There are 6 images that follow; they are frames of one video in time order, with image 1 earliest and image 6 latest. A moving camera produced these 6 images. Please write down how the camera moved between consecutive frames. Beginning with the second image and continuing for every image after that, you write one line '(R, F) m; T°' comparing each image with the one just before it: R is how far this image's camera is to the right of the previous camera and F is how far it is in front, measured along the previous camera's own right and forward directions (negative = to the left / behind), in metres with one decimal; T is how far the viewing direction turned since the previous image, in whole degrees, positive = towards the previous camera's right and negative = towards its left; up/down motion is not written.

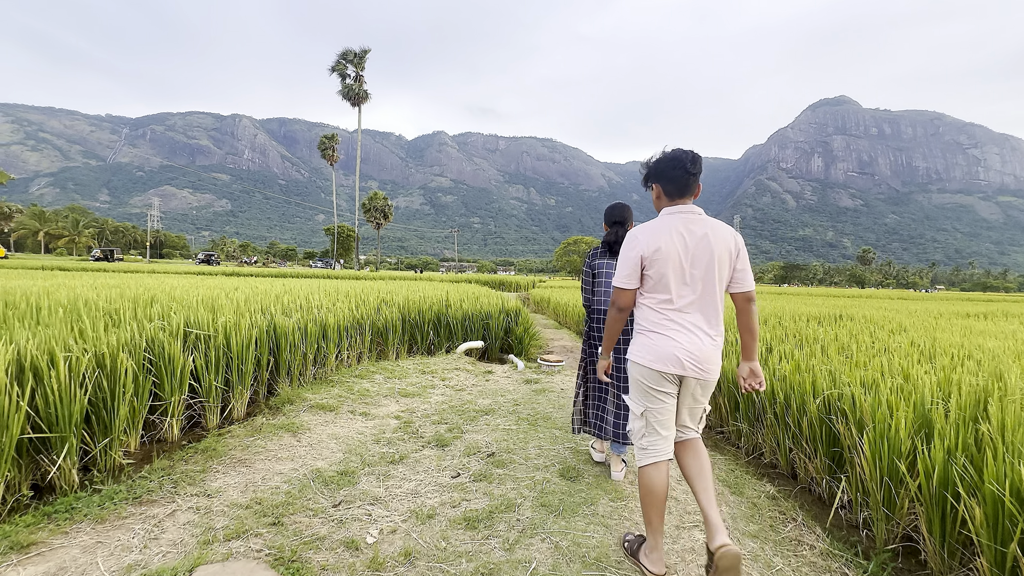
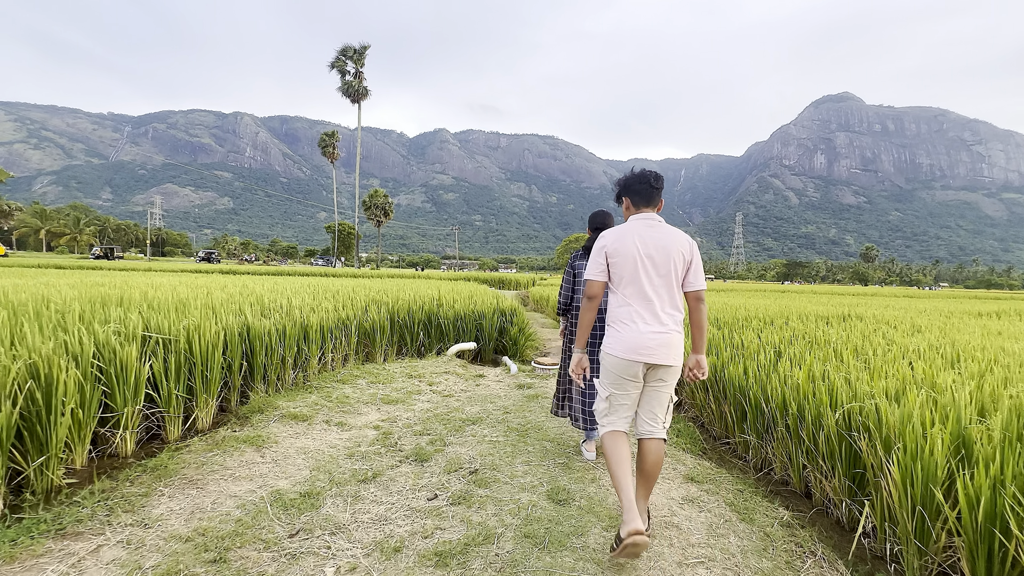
(+0.1, +0.2) m; 0°
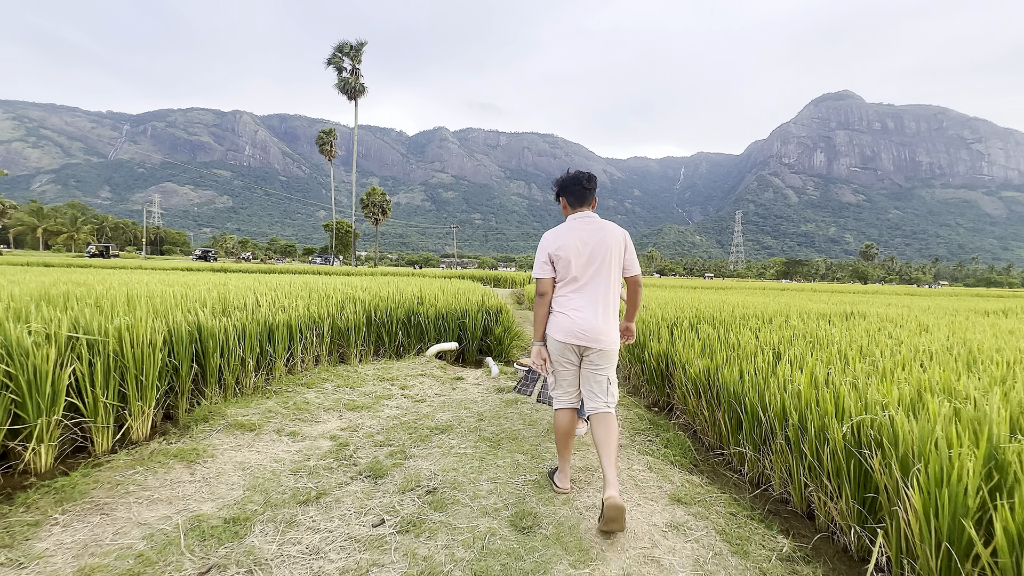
(+0.2, +0.3) m; 0°
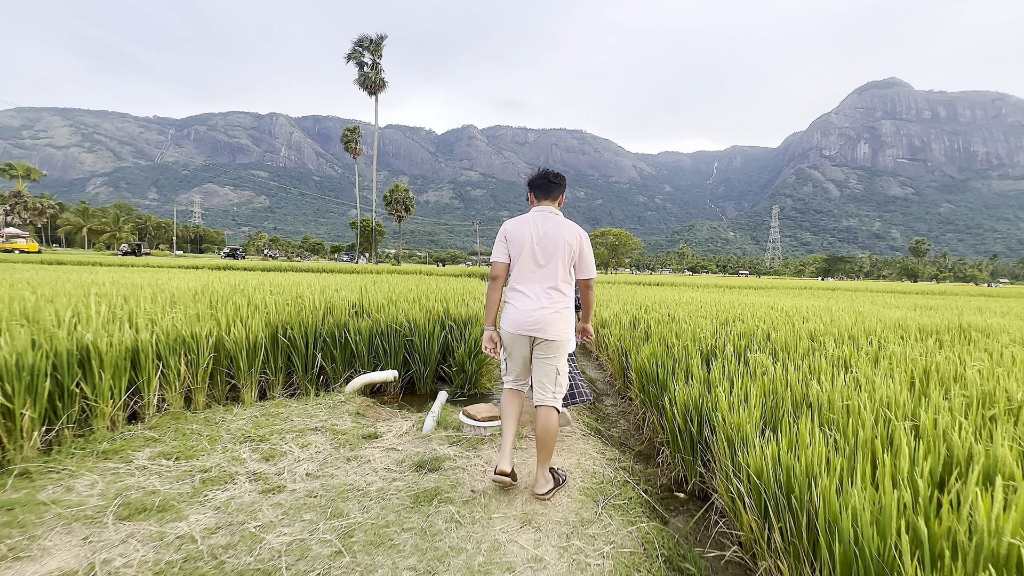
(+0.5, +1.5) m; -4°
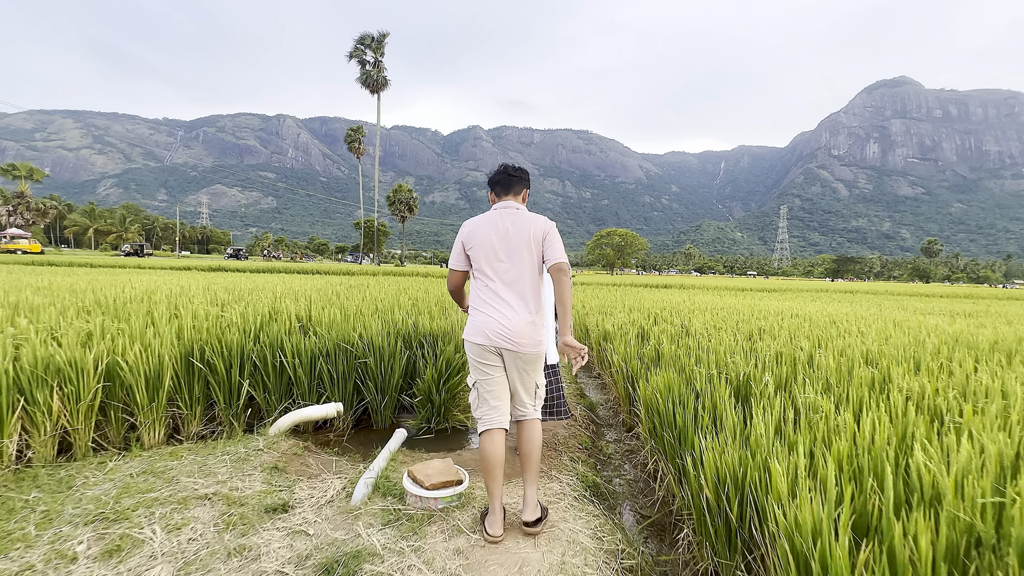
(+0.2, +0.7) m; -1°
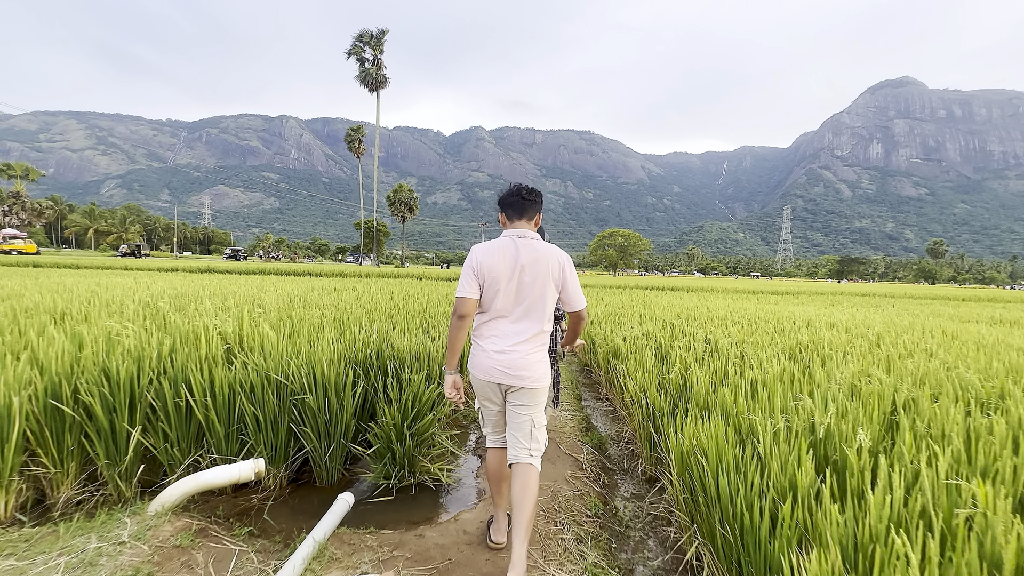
(+0.1, +0.7) m; 0°
